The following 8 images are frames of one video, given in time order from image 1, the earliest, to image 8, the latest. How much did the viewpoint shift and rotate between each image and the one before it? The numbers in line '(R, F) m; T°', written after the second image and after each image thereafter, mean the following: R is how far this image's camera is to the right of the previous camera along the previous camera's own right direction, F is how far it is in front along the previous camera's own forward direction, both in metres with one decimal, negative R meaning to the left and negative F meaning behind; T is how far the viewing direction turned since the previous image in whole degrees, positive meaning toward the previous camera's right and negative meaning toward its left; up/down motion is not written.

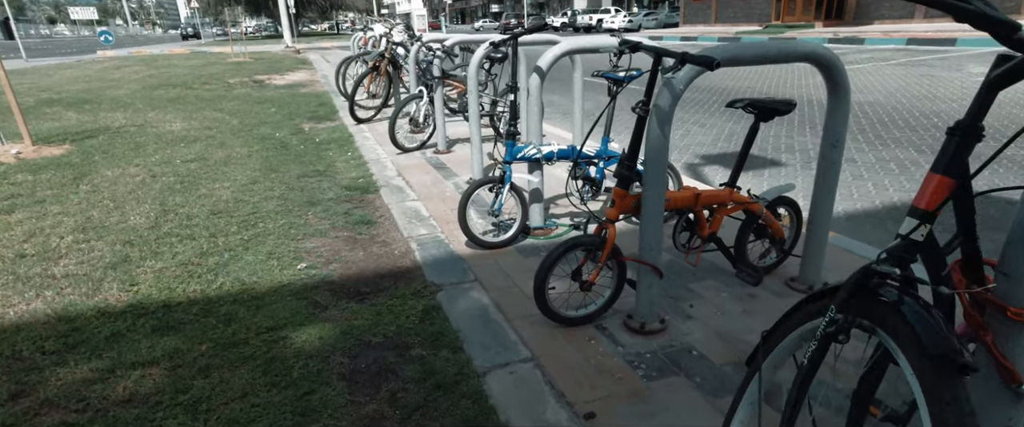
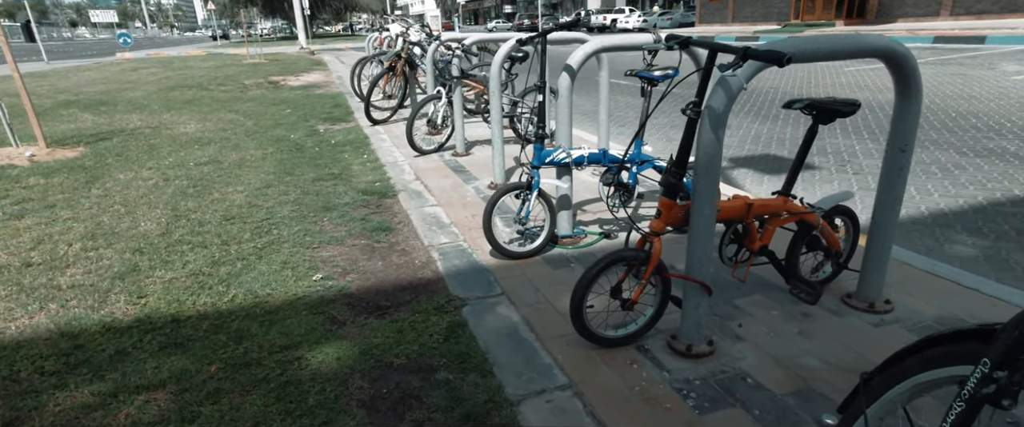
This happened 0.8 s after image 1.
(-0.1, +0.3) m; -1°
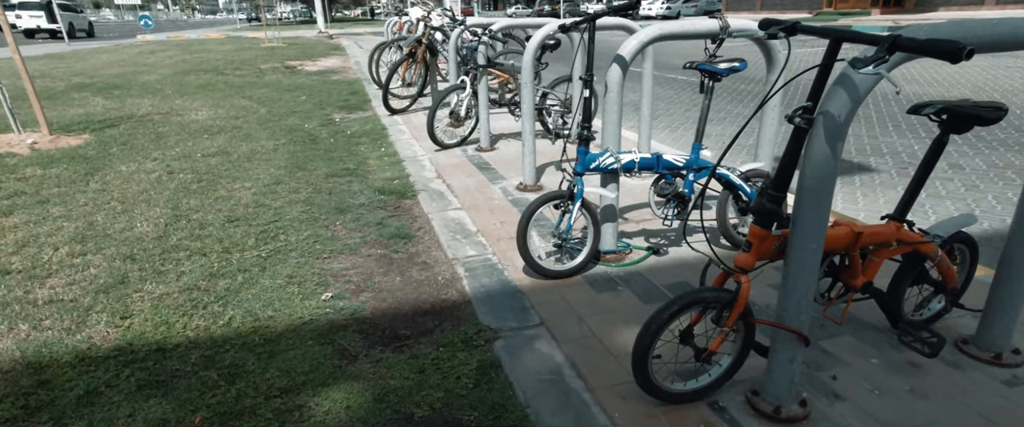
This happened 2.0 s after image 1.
(-0.1, +0.5) m; -1°
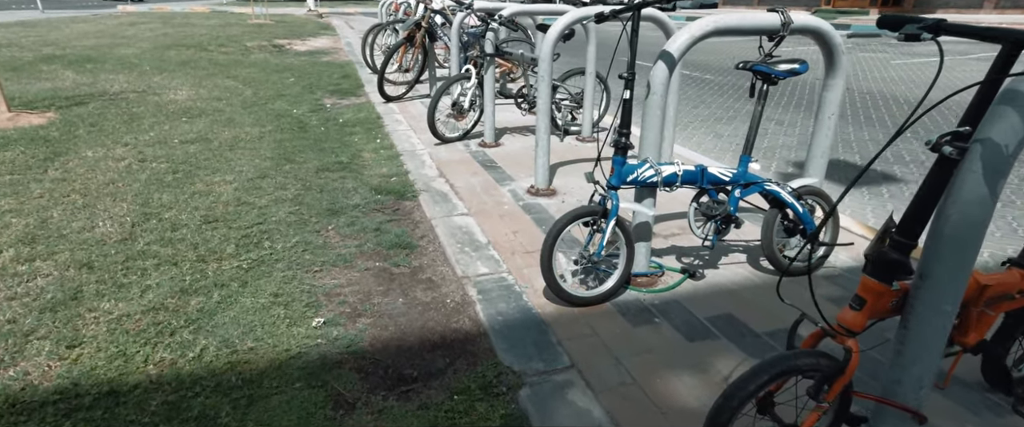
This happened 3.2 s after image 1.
(-0.2, +0.5) m; +1°
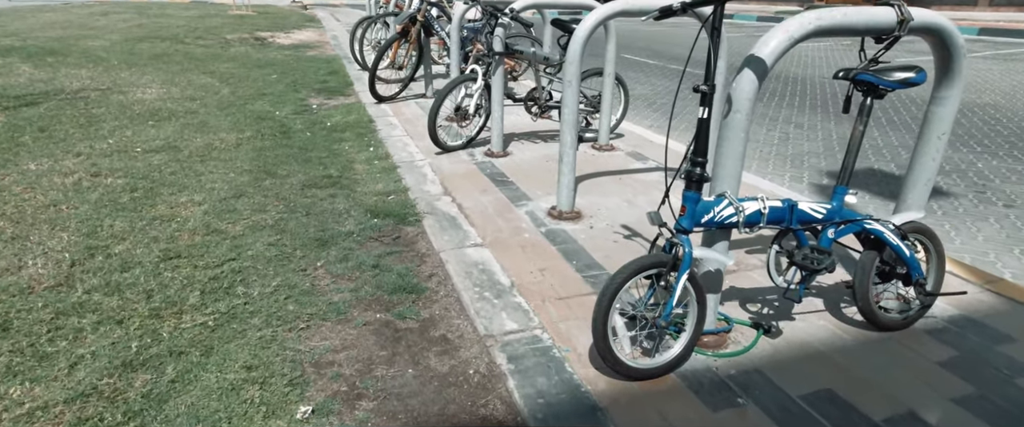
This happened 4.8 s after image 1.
(-0.2, +0.7) m; +1°
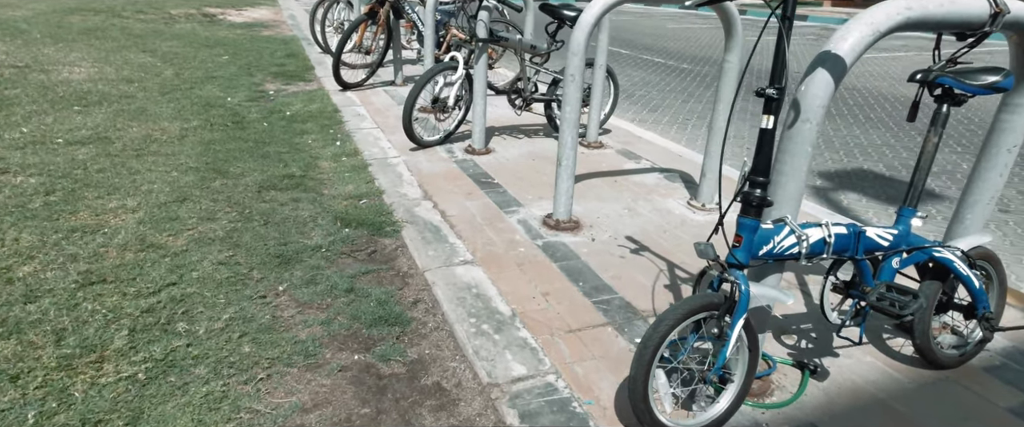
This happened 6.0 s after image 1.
(-0.2, +0.5) m; +4°
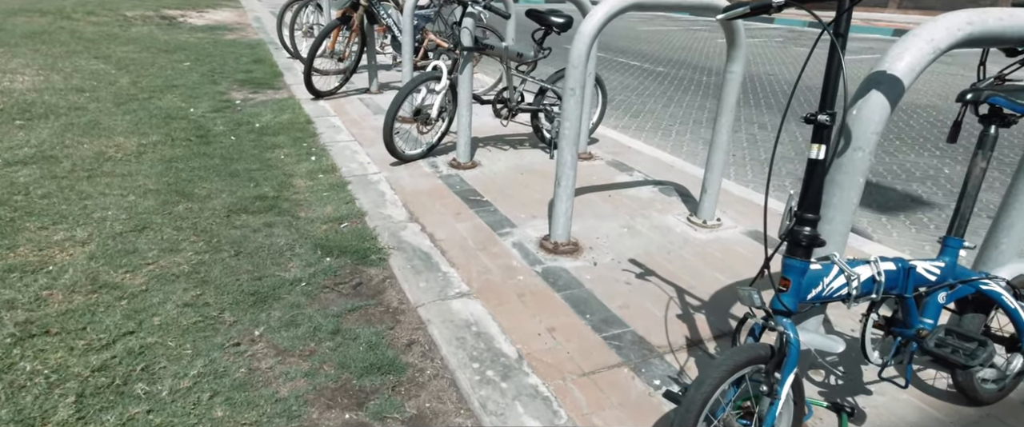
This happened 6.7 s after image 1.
(-0.1, +0.3) m; +3°
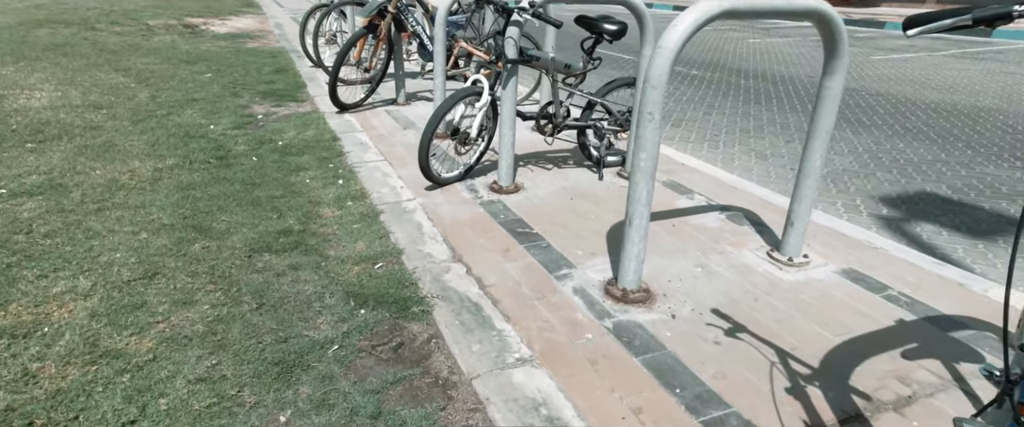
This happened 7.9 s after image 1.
(-0.2, +0.5) m; -2°
